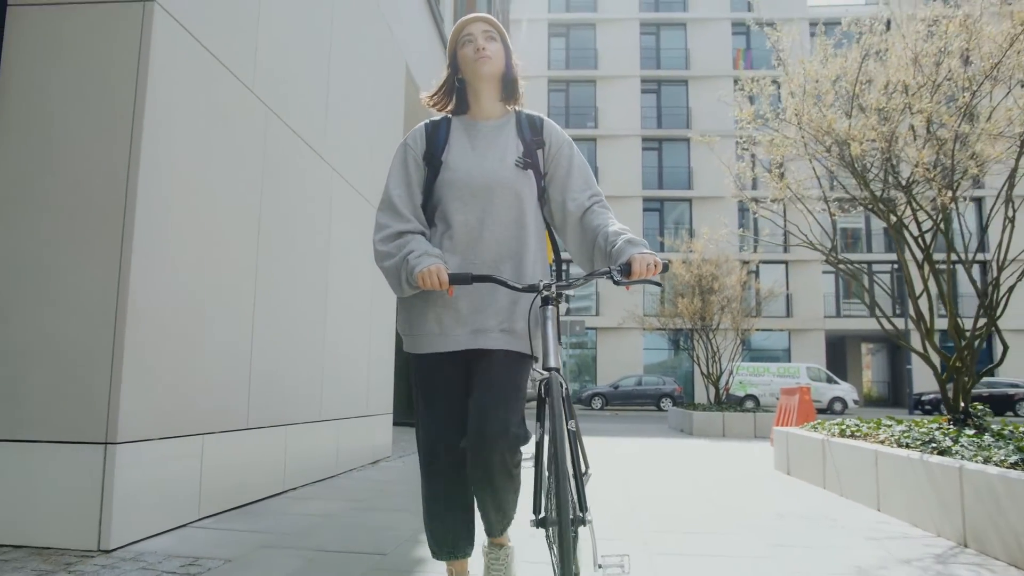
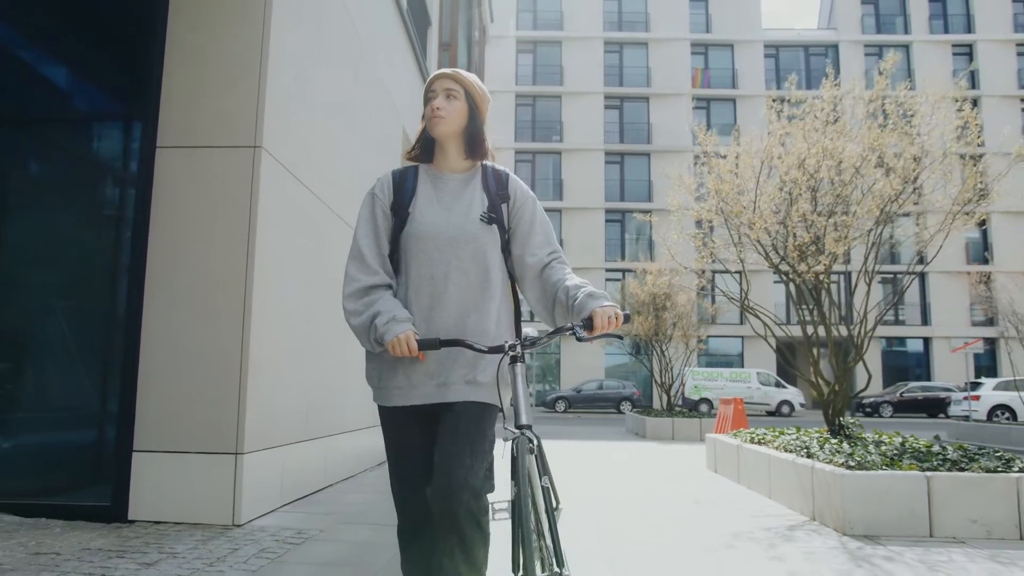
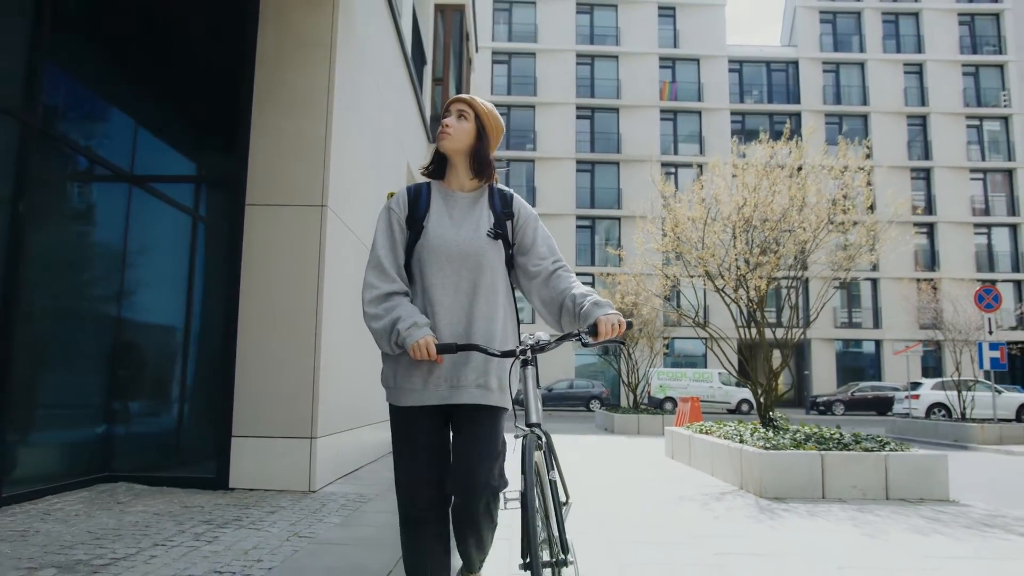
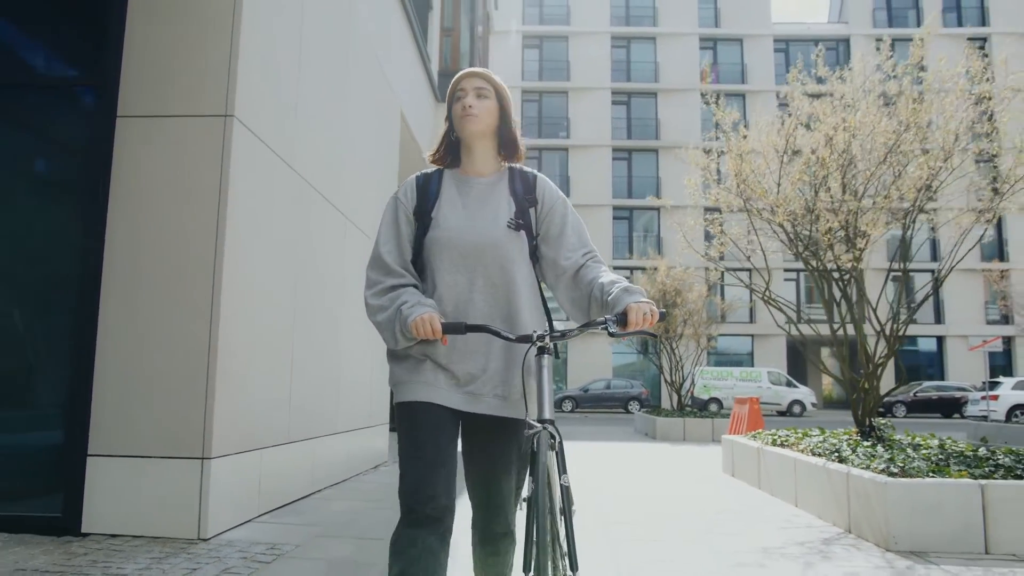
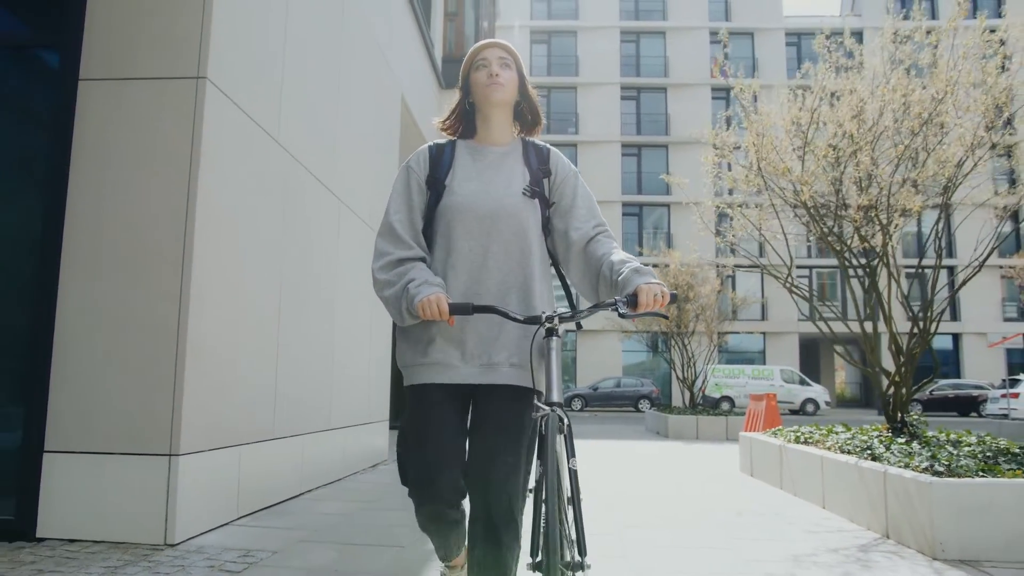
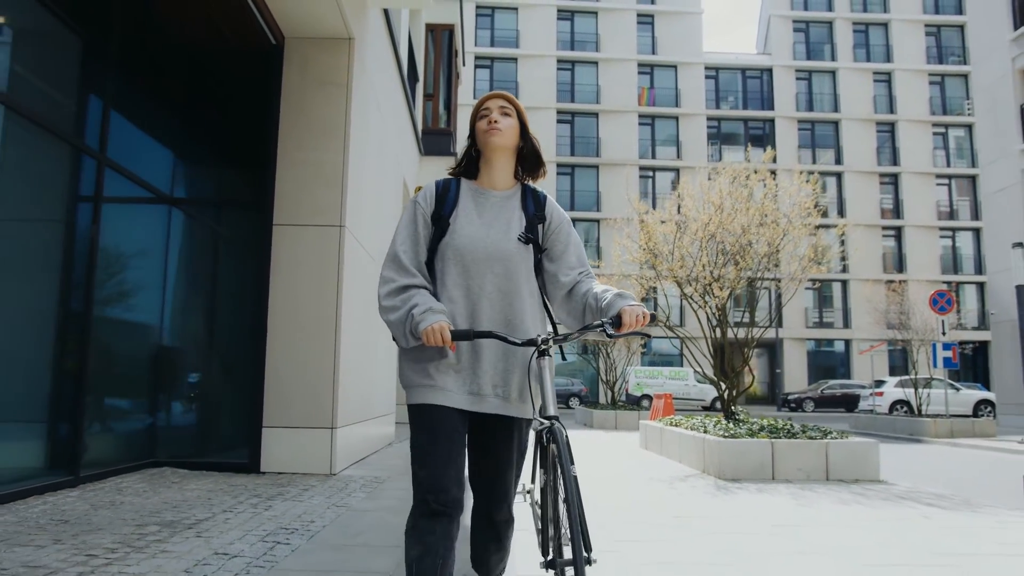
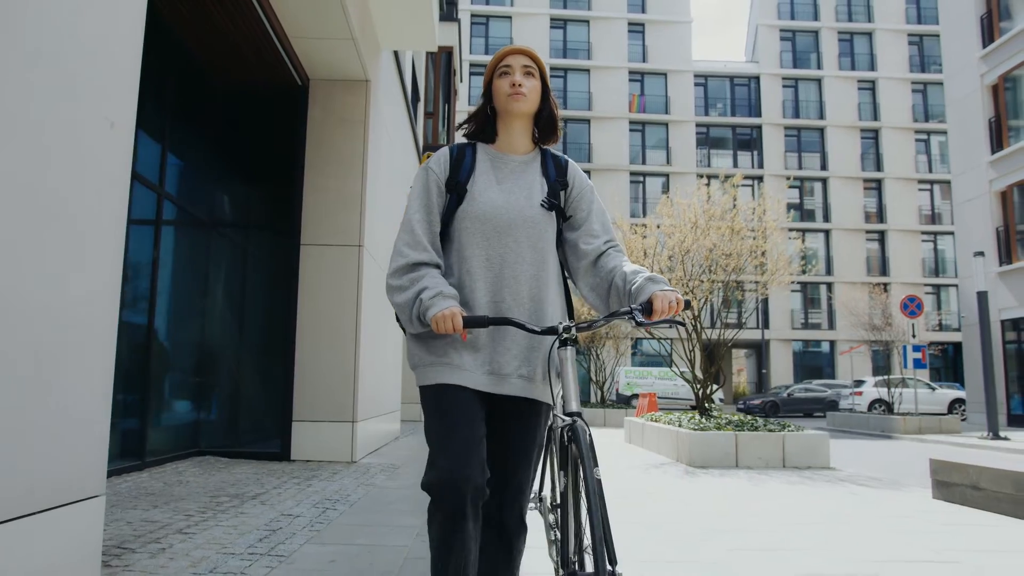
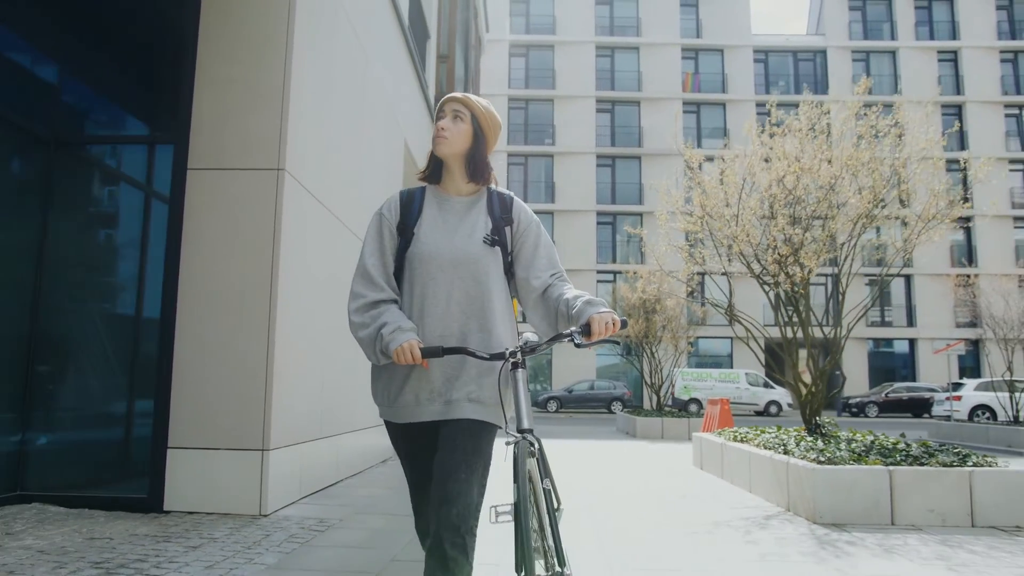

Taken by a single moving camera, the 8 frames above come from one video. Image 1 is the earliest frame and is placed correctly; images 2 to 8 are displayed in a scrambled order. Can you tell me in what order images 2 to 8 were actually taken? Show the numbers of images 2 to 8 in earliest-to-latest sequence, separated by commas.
5, 4, 2, 8, 3, 6, 7
